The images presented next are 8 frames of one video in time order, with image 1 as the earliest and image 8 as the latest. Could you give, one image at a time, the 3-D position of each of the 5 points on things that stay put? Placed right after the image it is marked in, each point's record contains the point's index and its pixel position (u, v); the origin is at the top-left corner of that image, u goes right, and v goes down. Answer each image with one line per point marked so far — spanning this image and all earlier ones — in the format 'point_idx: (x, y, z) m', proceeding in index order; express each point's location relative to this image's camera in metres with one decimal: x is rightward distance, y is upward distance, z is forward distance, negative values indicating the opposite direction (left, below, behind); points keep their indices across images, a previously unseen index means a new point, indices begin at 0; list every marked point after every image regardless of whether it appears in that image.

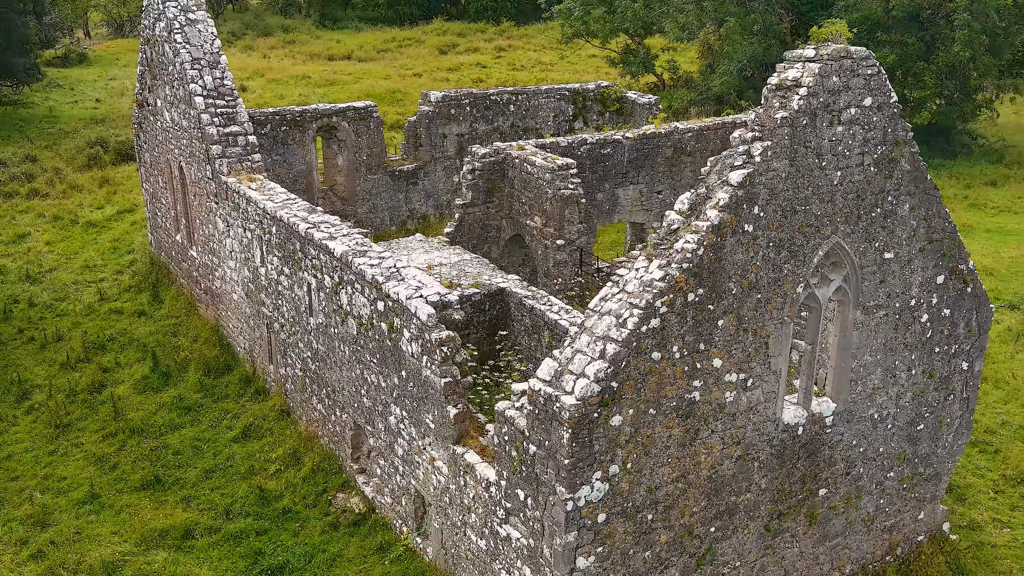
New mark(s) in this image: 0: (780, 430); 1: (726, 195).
0: (+2.4, -1.3, +7.7) m
1: (+1.6, +0.7, +6.5) m
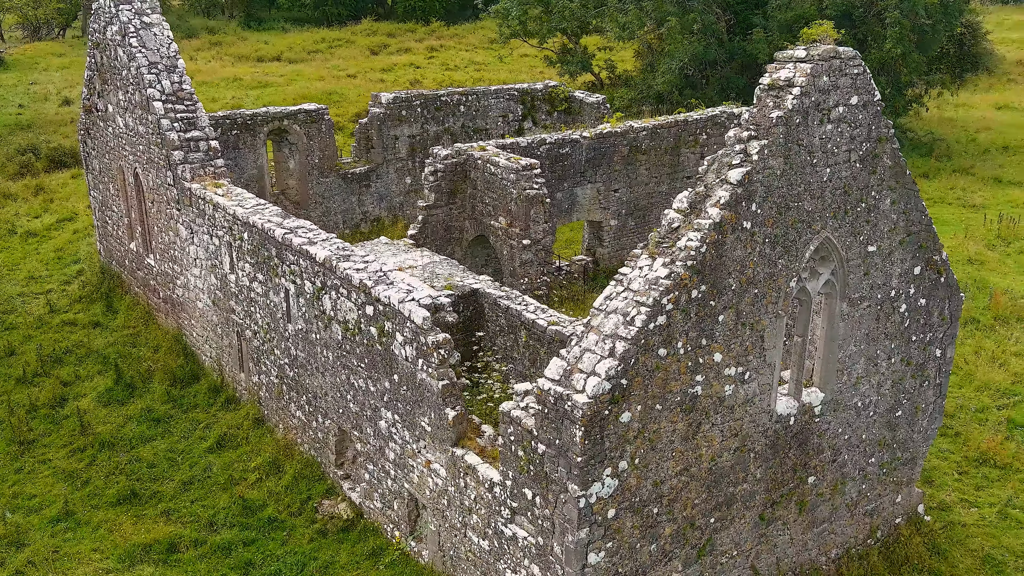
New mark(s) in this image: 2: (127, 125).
0: (+2.4, -1.2, +7.9) m
1: (+1.7, +0.7, +6.7) m
2: (-6.8, +2.8, +15.2) m
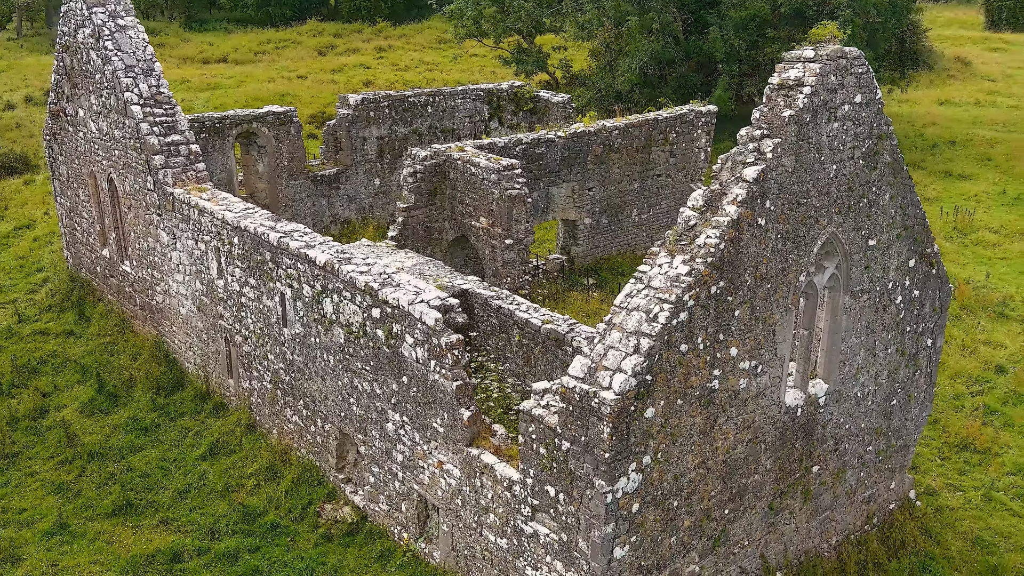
0: (+2.5, -1.2, +8.0) m
1: (+1.8, +0.8, +6.8) m
2: (-7.1, +2.7, +14.8) m
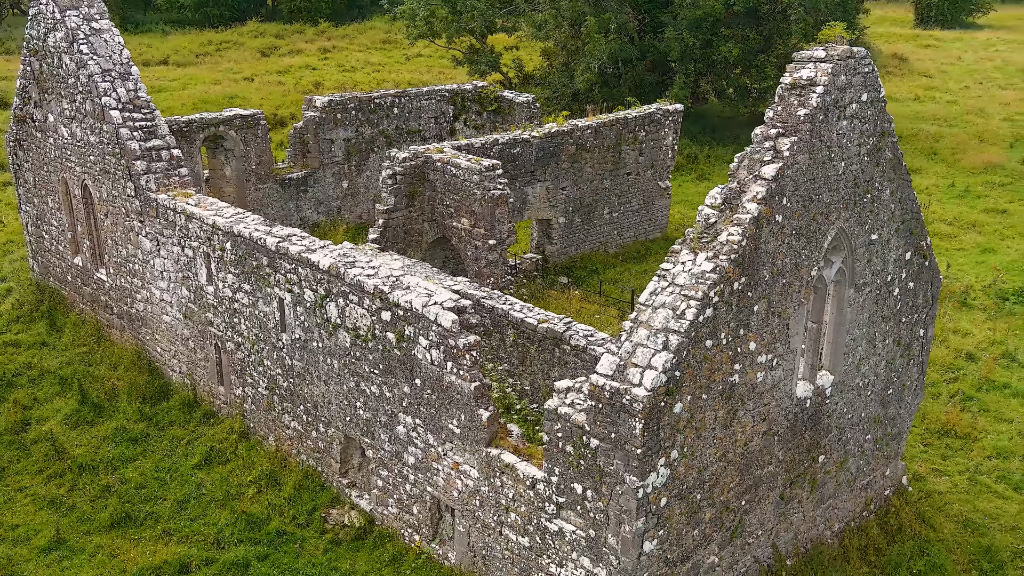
0: (+2.7, -1.1, +8.2) m
1: (+2.0, +0.8, +7.0) m
2: (-7.4, +2.6, +14.5) m
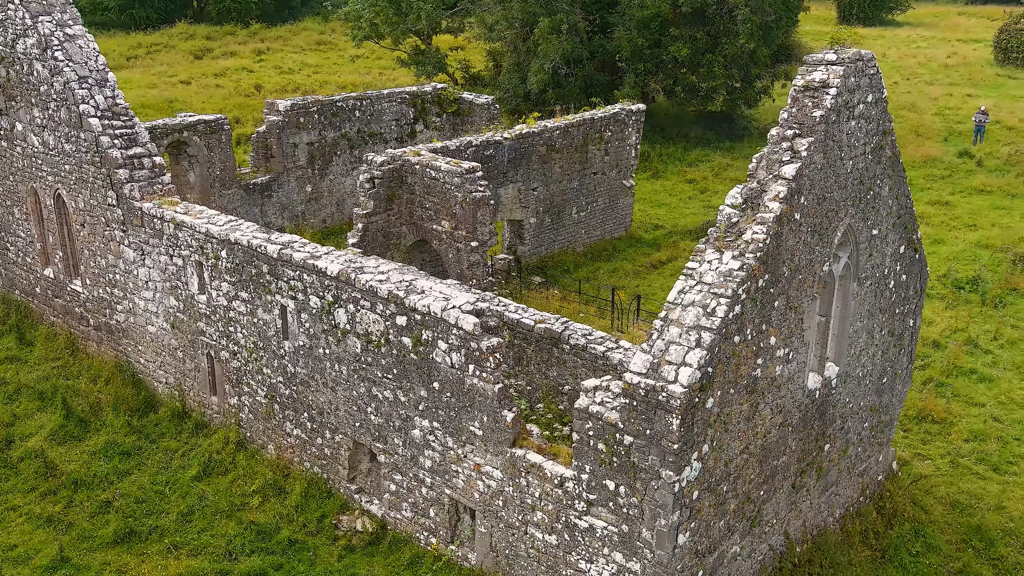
0: (+2.9, -1.1, +8.5) m
1: (+2.3, +0.8, +7.2) m
2: (-7.6, +2.4, +14.1) m
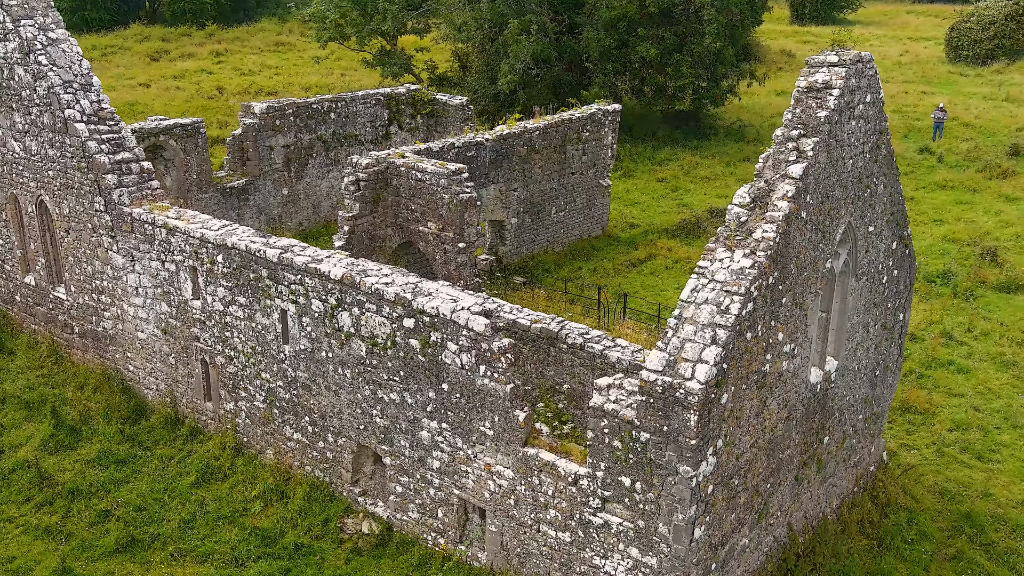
0: (+3.0, -1.0, +8.7) m
1: (+2.4, +0.9, +7.4) m
2: (-7.8, +2.2, +13.9) m
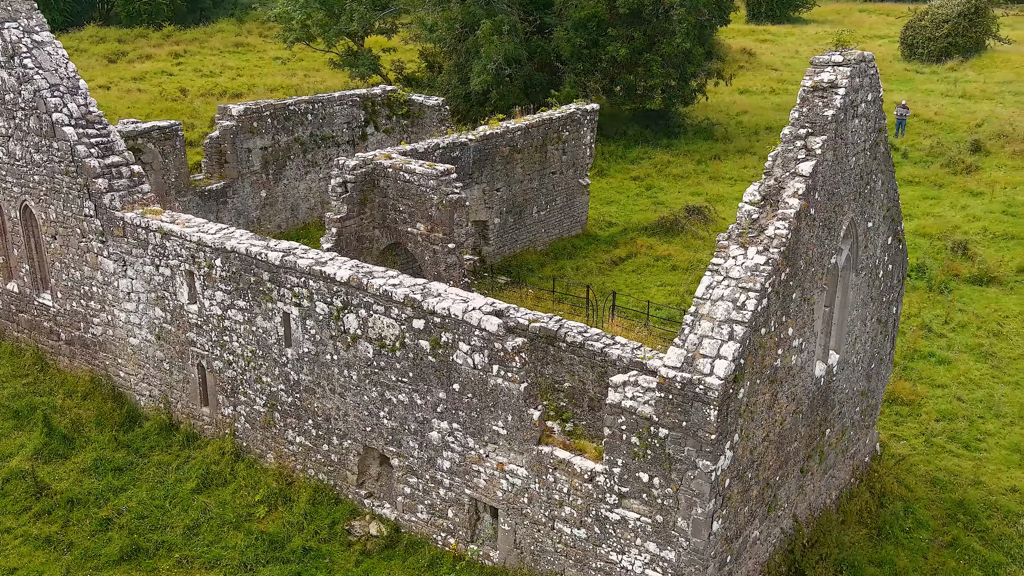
0: (+3.1, -1.0, +8.9) m
1: (+2.5, +0.9, +7.5) m
2: (-7.9, +2.1, +13.6) m
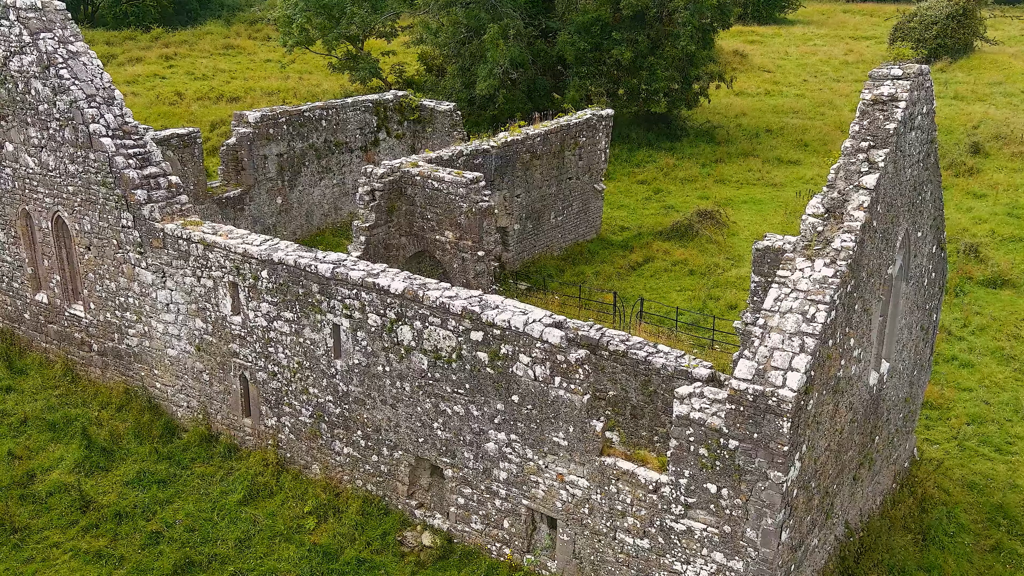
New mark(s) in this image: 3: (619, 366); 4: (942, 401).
0: (+3.7, -1.1, +9.0) m
1: (+3.1, +0.8, +7.6) m
2: (-7.4, +1.9, +13.7) m
3: (+1.4, -0.9, +10.1) m
4: (+7.3, -1.9, +14.6) m
